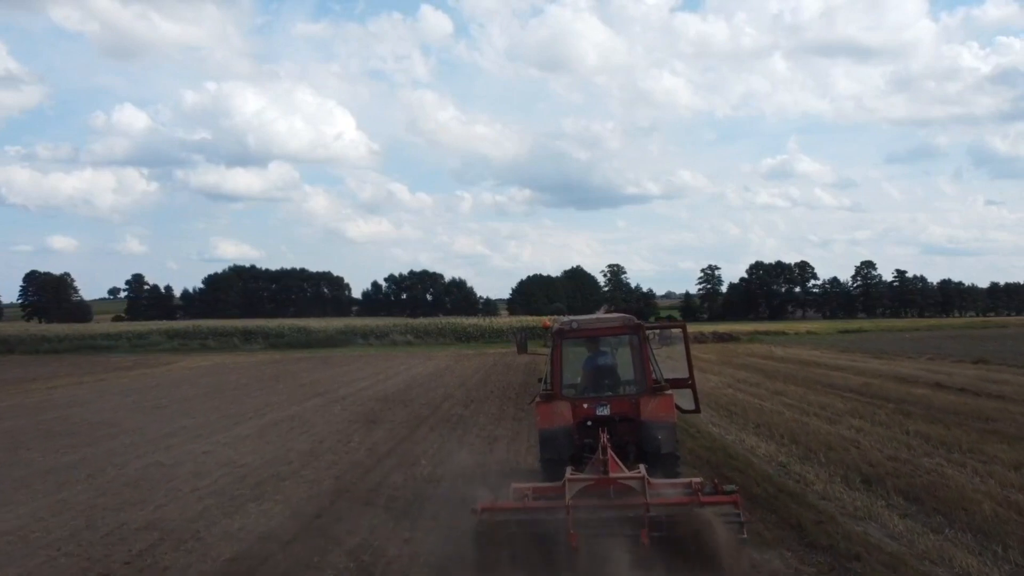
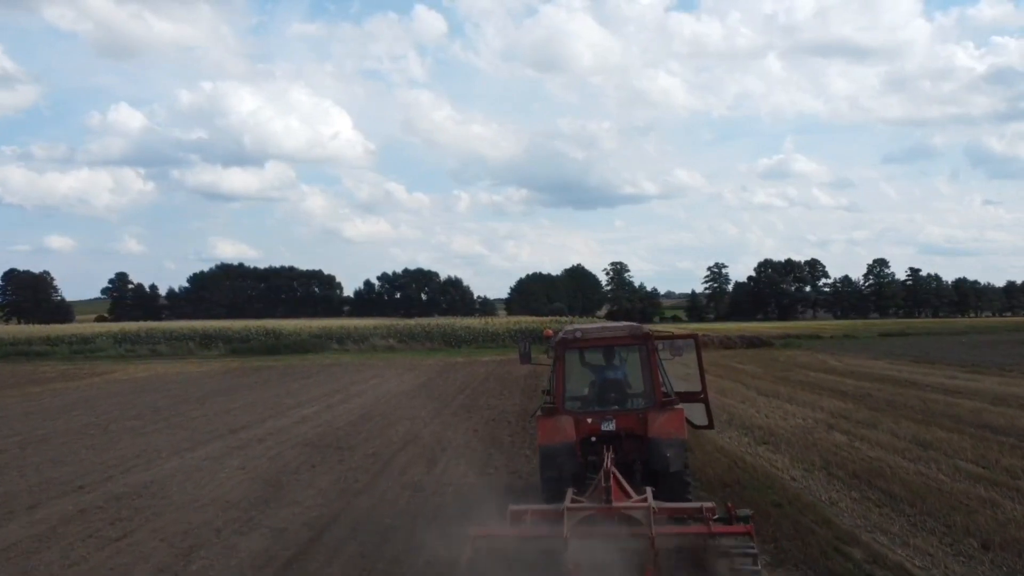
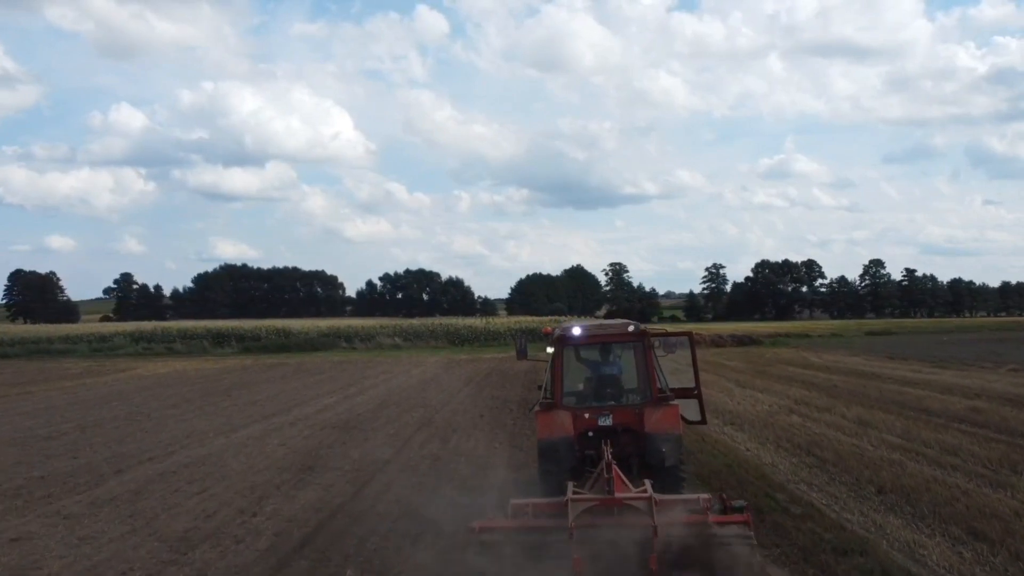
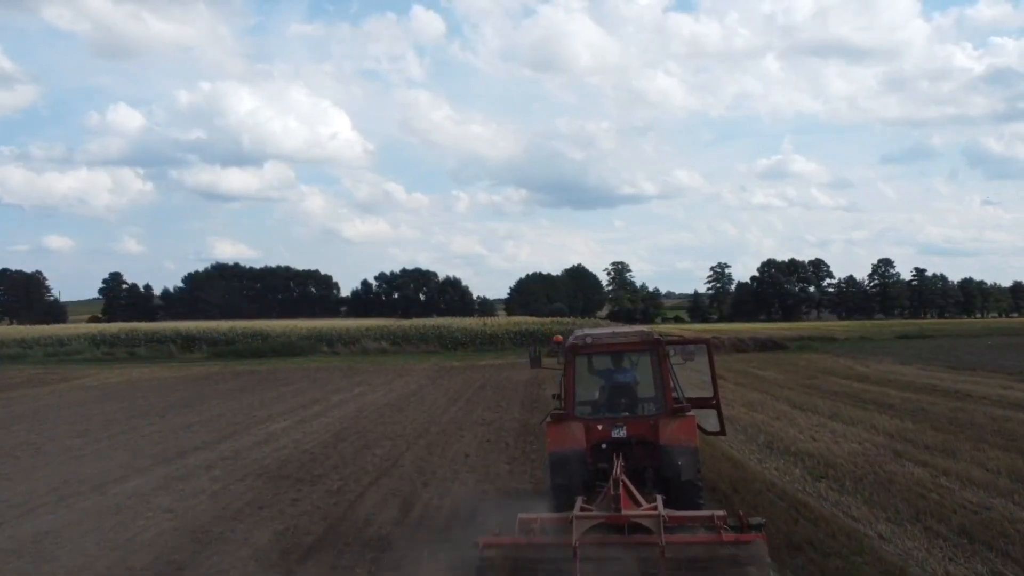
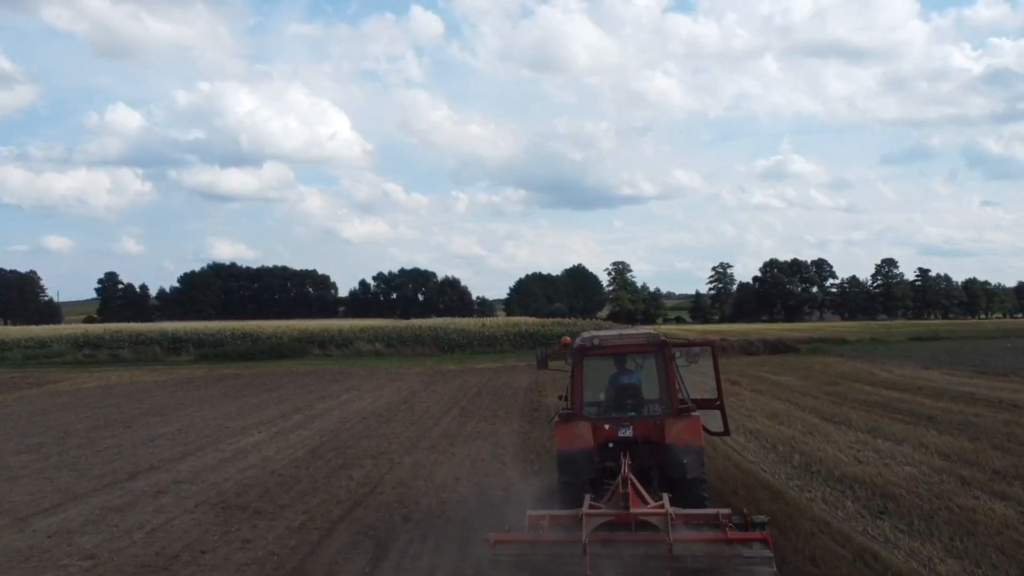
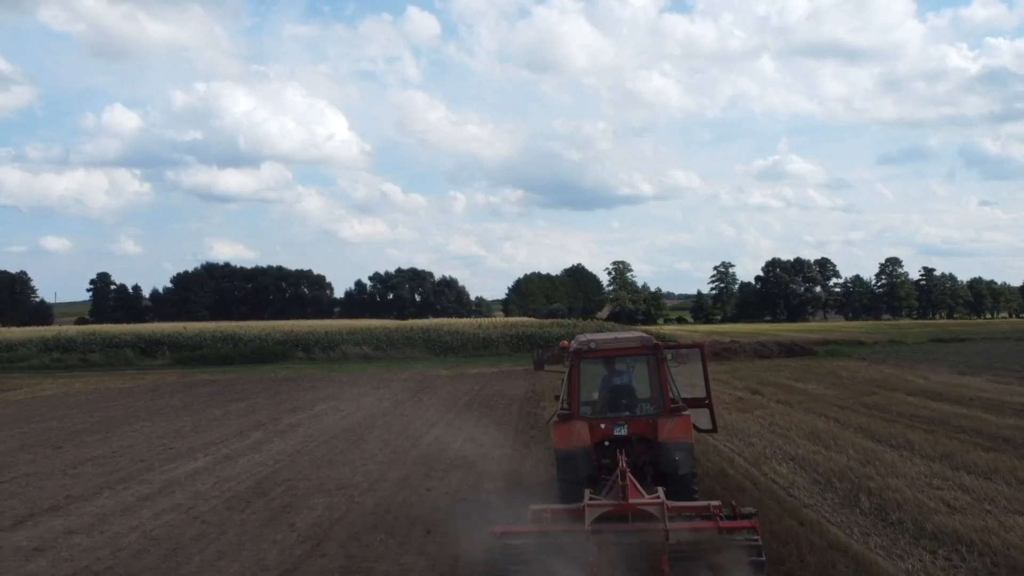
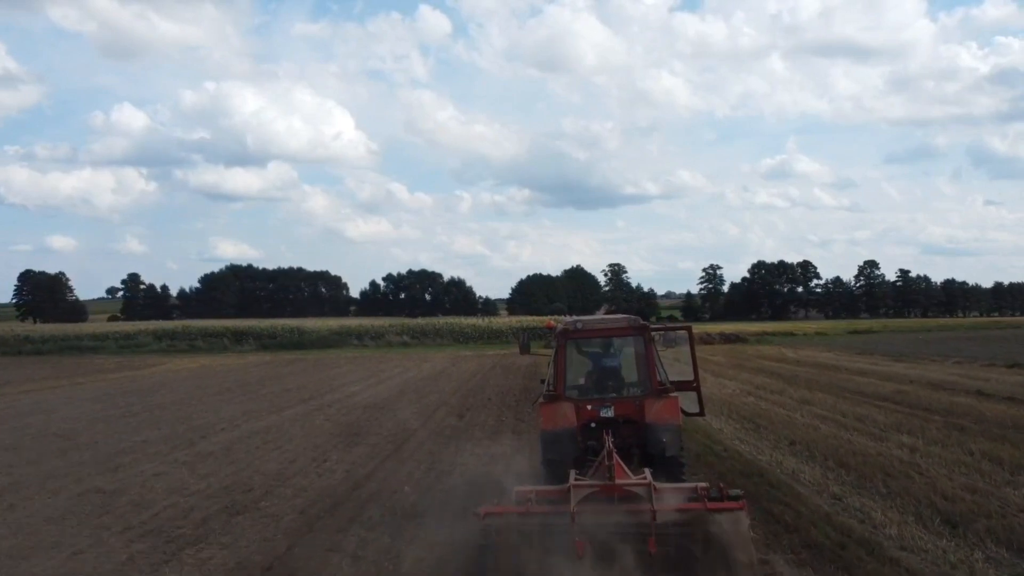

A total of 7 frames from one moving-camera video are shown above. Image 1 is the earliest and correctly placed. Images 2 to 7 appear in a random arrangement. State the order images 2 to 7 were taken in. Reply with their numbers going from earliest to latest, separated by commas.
7, 3, 2, 4, 5, 6
